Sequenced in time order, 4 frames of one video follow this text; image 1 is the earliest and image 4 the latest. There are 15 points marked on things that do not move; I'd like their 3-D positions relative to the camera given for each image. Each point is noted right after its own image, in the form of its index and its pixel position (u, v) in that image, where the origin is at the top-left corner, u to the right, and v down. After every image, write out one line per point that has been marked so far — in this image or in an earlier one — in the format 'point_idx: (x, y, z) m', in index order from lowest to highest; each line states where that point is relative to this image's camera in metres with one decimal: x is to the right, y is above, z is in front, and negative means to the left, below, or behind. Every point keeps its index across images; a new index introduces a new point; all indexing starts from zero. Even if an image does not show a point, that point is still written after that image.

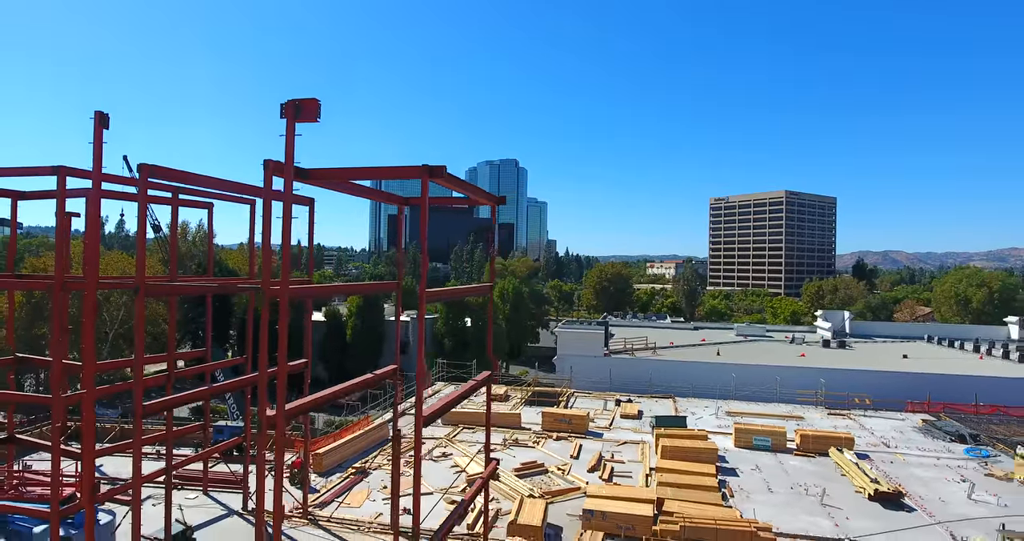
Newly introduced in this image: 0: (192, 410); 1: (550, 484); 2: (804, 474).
0: (-8.3, -3.6, +14.9) m
1: (+0.6, -3.3, +8.9) m
2: (+4.9, -3.4, +9.6) m
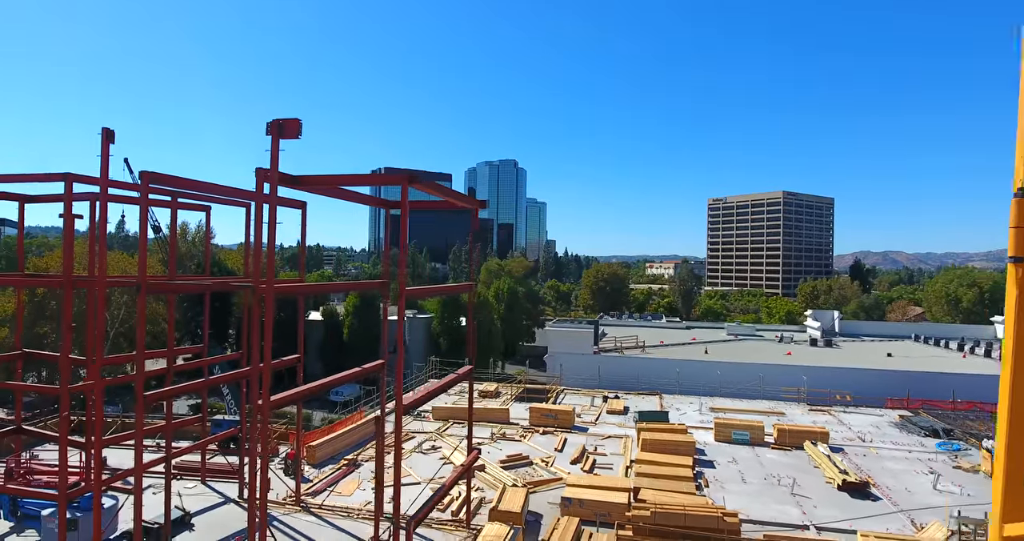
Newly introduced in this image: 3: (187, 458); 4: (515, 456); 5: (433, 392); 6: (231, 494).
0: (-8.6, -3.6, +15.3) m
1: (+0.3, -3.3, +9.3) m
2: (+4.6, -3.4, +10.0) m
3: (-5.4, -3.1, +9.5) m
4: (0.0, -3.2, +10.0) m
5: (-0.9, -1.3, +6.4) m
6: (-4.1, -3.2, +8.3) m
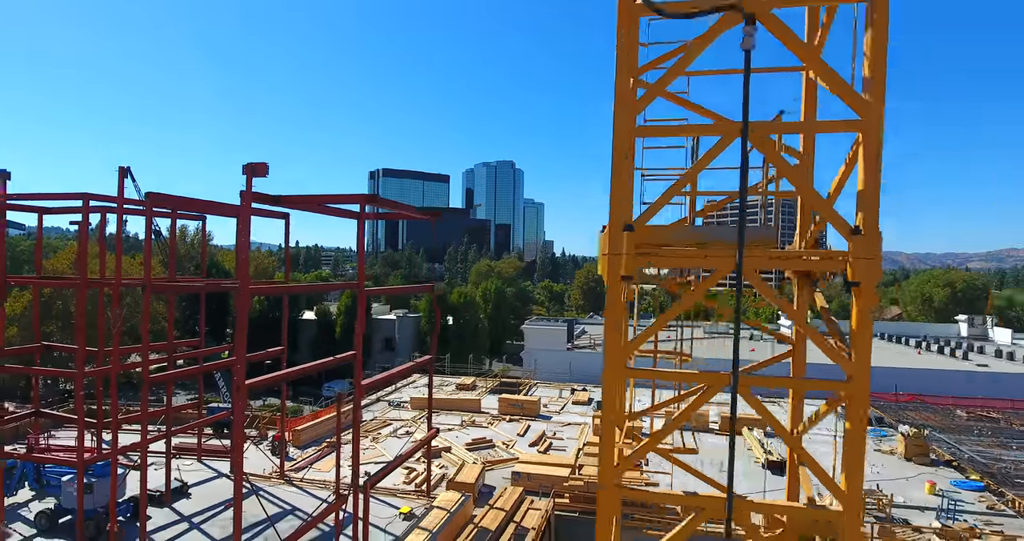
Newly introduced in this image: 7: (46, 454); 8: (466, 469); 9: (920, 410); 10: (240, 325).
0: (-9.3, -3.7, +16.4) m
1: (-0.3, -3.4, +10.4) m
2: (+3.9, -3.5, +11.1) m
3: (-6.1, -3.1, +10.6) m
4: (-0.6, -3.3, +11.1) m
5: (-1.6, -1.4, +7.5) m
6: (-4.8, -3.3, +9.5) m
7: (-7.1, -2.8, +8.7) m
8: (-0.7, -3.2, +9.1) m
9: (+10.4, -3.6, +14.7) m
10: (-3.1, -0.6, +6.5) m
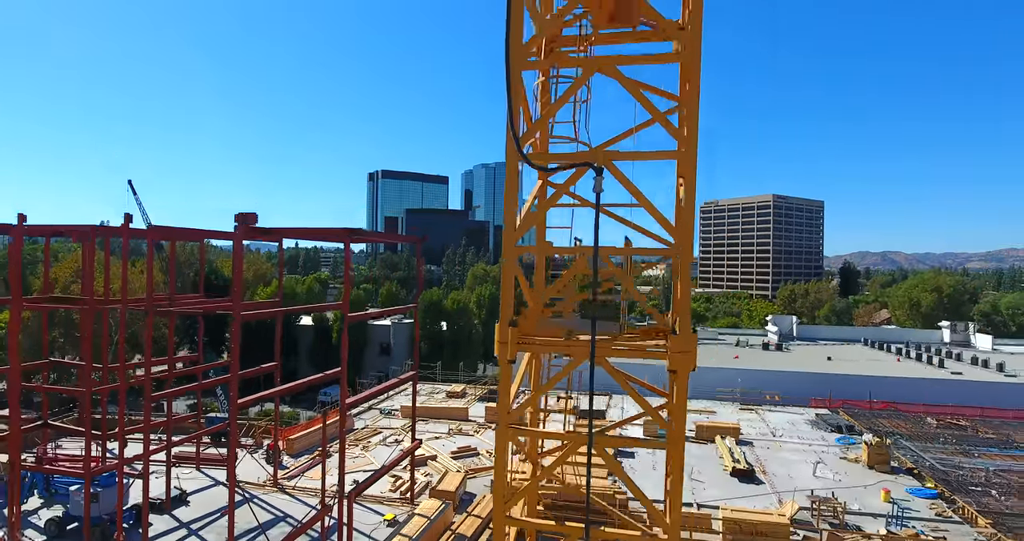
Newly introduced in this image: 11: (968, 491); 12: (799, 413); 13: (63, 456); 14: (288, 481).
0: (-9.6, -4.0, +17.0) m
1: (-0.7, -3.7, +11.0) m
2: (+3.6, -3.8, +11.7) m
3: (-6.4, -3.5, +11.2) m
4: (-1.0, -3.6, +11.7) m
5: (-1.9, -1.7, +8.1) m
6: (-5.1, -3.6, +10.1) m
7: (-7.4, -3.1, +9.3) m
8: (-1.1, -3.5, +9.7) m
9: (+10.1, -3.9, +15.2) m
10: (-3.4, -0.9, +7.1) m
11: (+8.2, -4.0, +10.3) m
12: (+7.7, -3.8, +15.4) m
13: (-7.6, -3.1, +9.7) m
14: (-3.9, -3.7, +10.0) m
